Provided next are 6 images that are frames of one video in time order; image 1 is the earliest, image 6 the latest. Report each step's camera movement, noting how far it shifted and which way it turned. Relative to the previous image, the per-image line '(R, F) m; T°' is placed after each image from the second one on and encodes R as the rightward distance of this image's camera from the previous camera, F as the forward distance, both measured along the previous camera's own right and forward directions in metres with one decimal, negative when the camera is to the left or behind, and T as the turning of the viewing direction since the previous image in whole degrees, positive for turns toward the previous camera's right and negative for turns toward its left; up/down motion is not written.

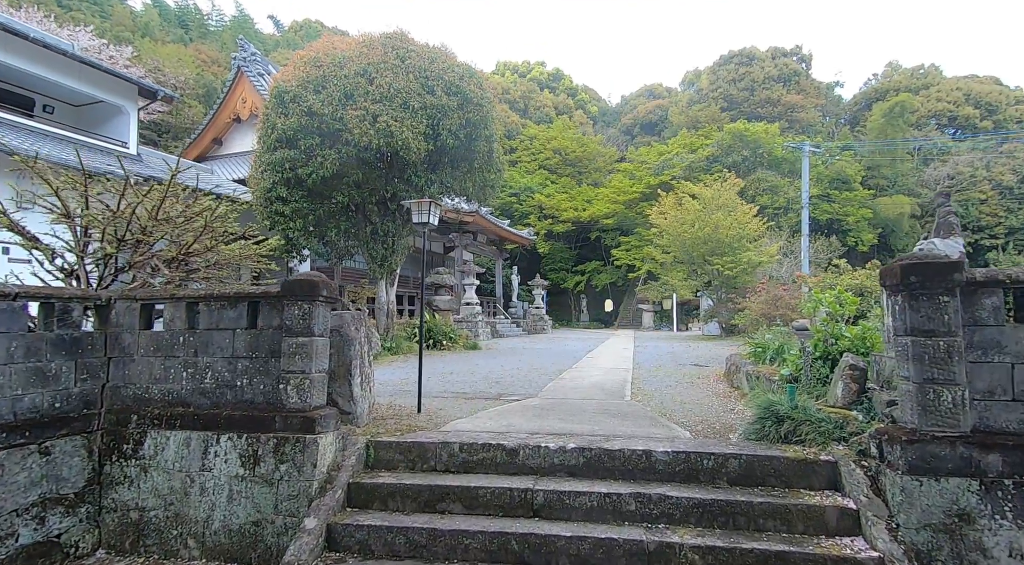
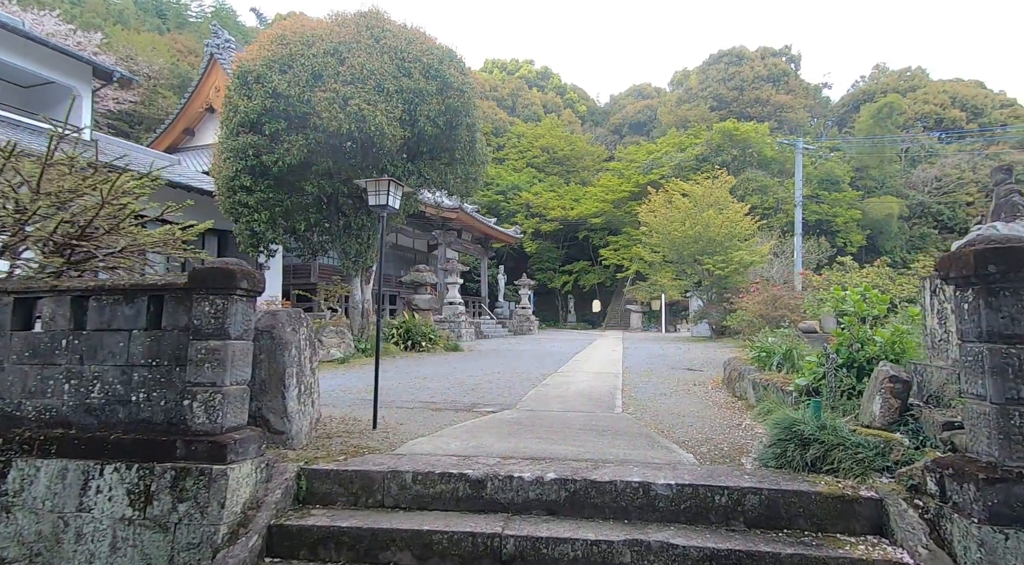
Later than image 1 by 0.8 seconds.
(+0.1, +0.7) m; +1°
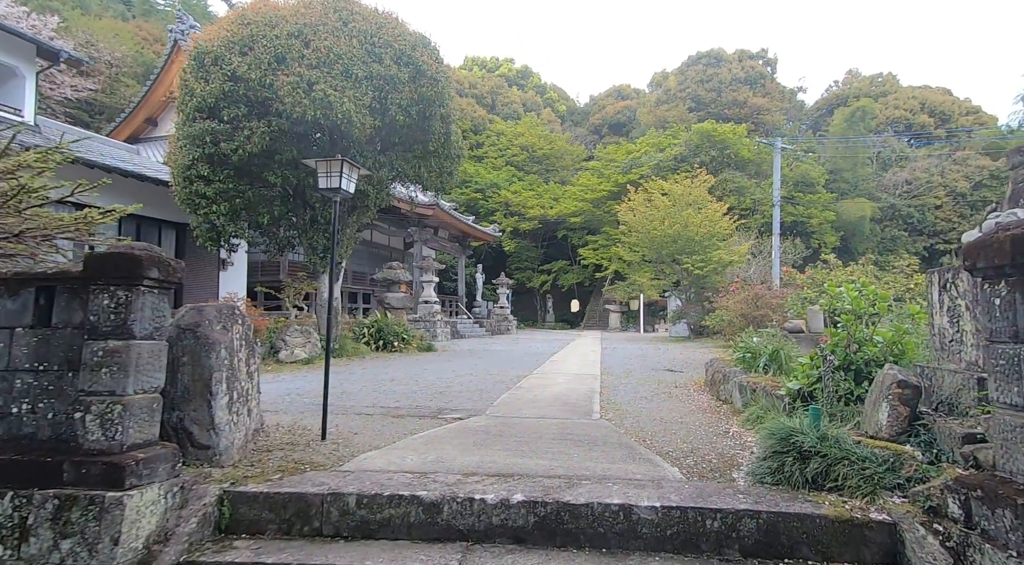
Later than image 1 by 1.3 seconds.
(+0.1, +0.4) m; +2°
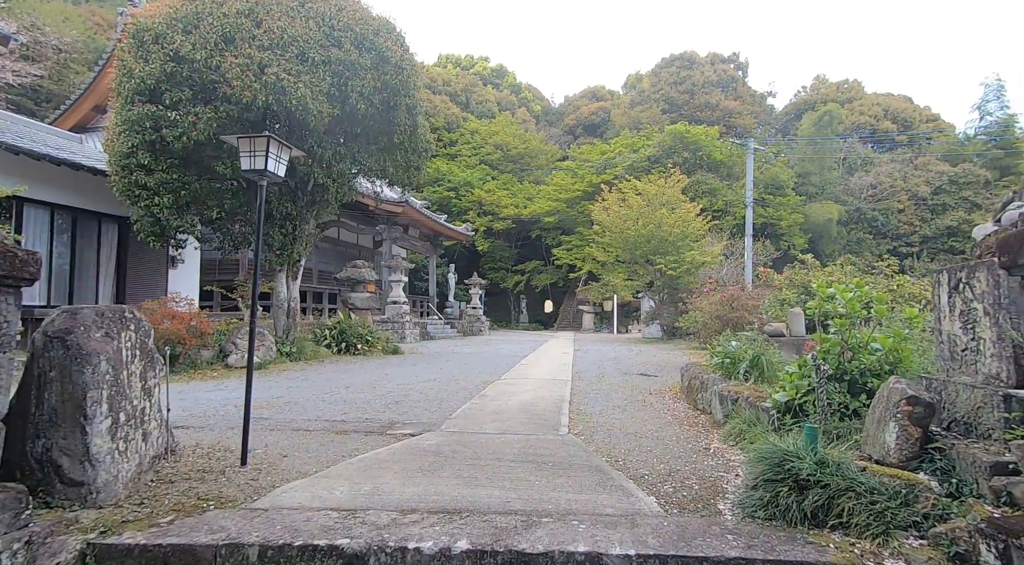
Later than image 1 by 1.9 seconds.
(+0.1, +0.5) m; +2°
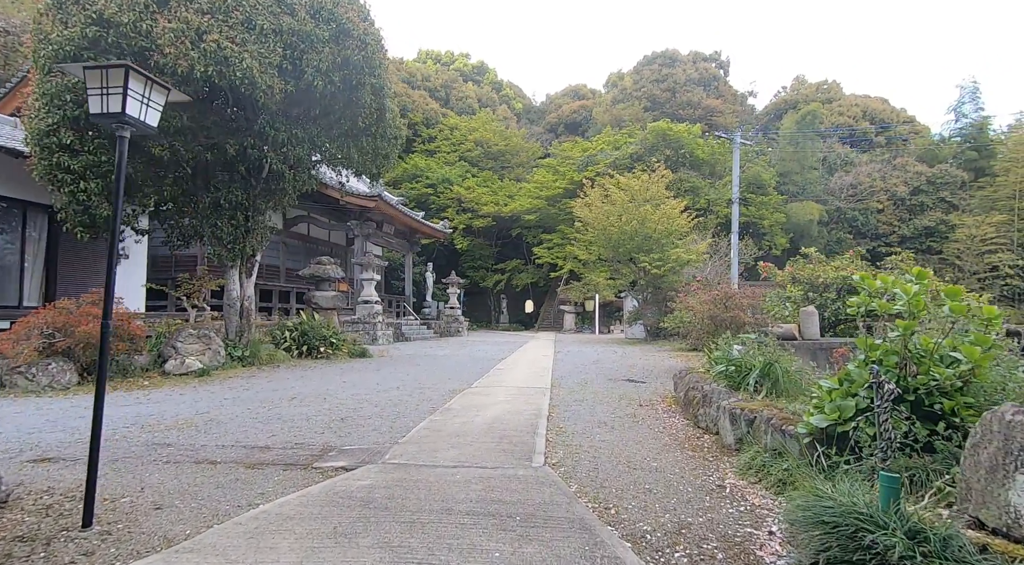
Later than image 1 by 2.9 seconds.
(+0.1, +0.8) m; +2°
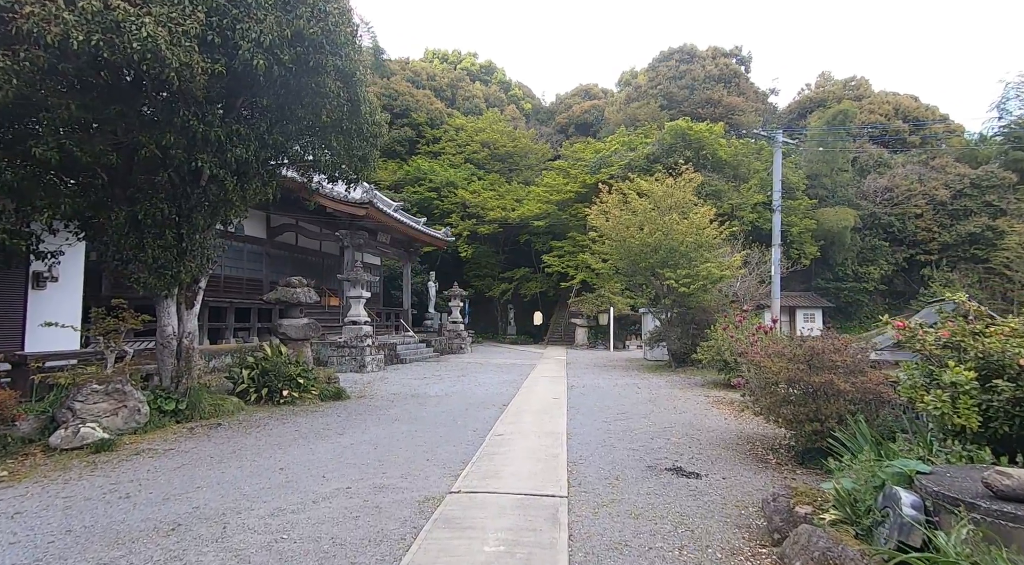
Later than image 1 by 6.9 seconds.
(+0.1, +2.1) m; -1°
